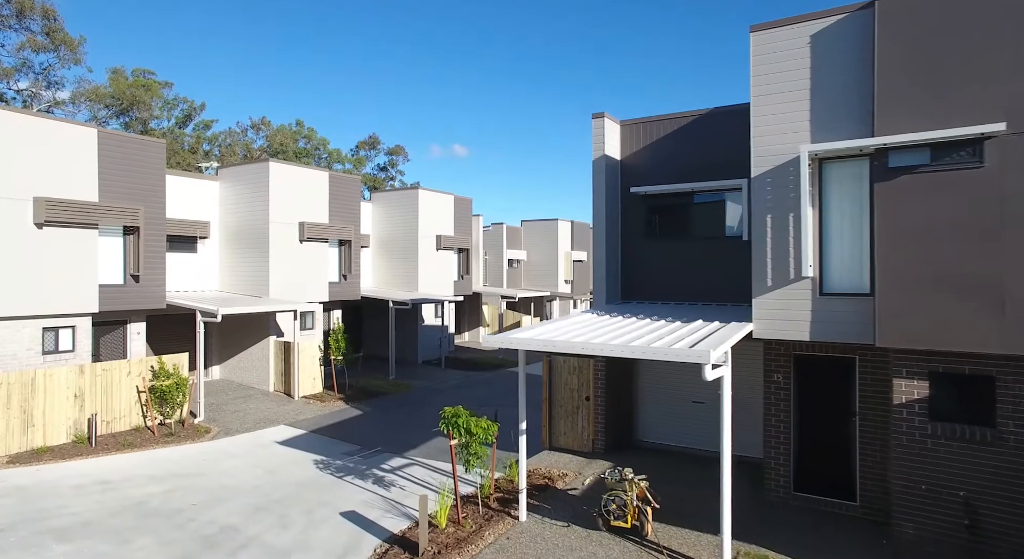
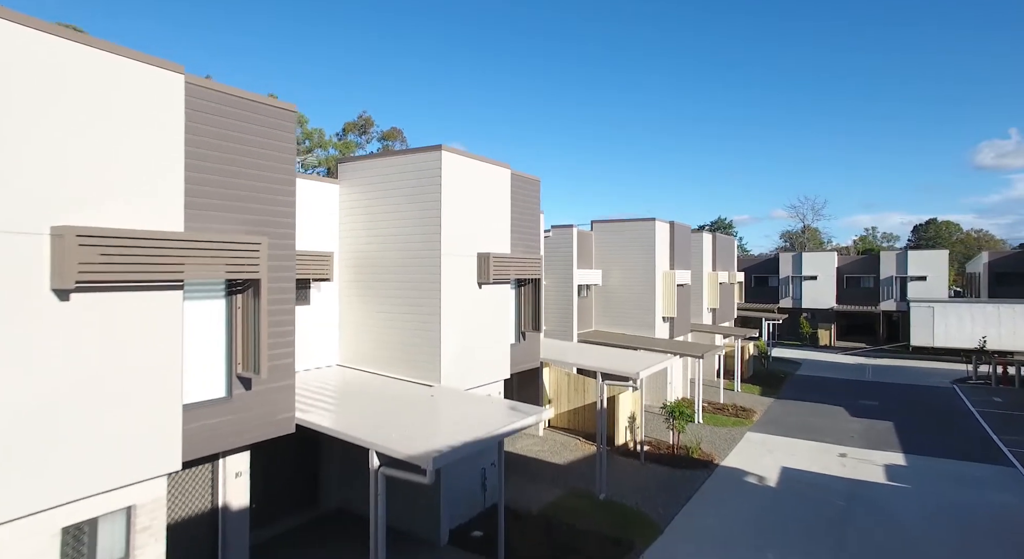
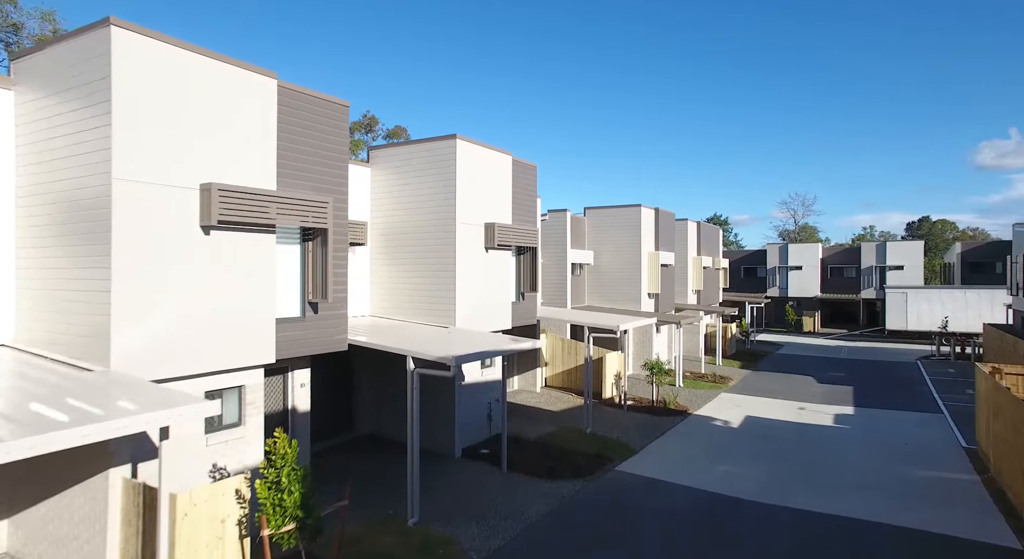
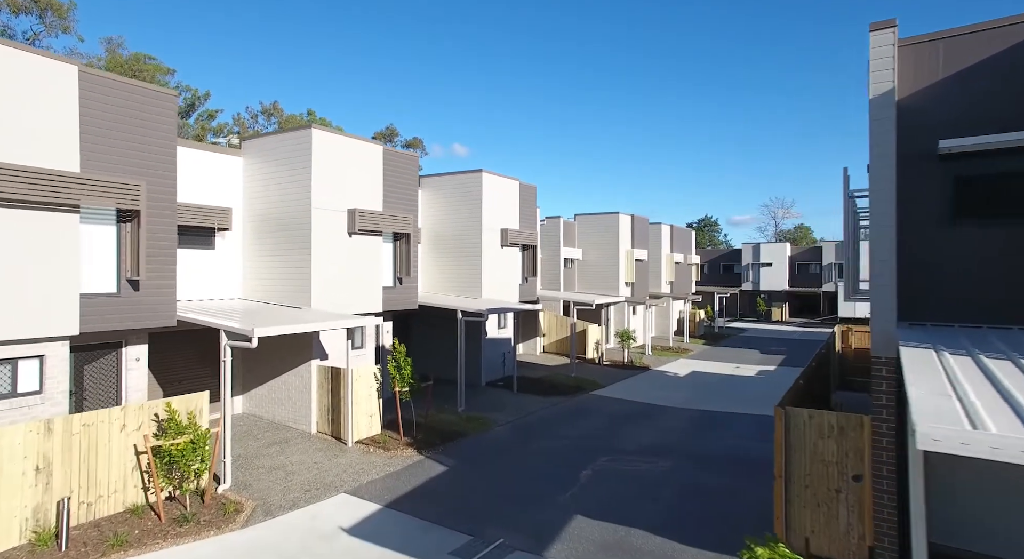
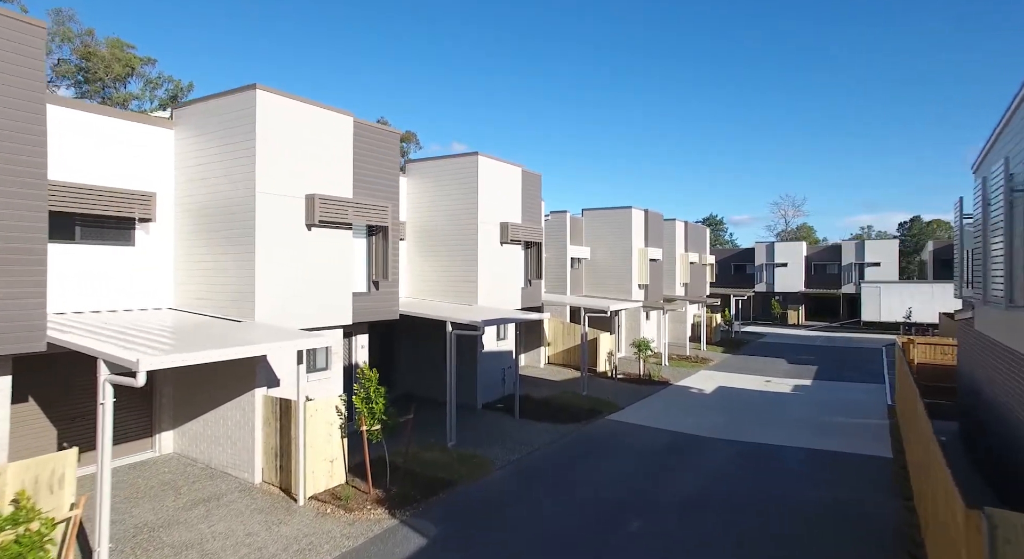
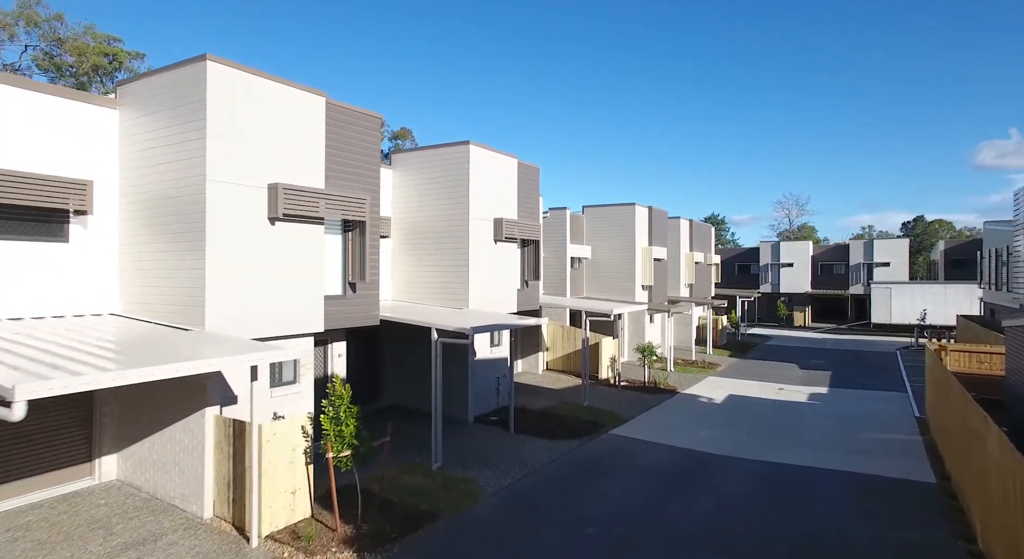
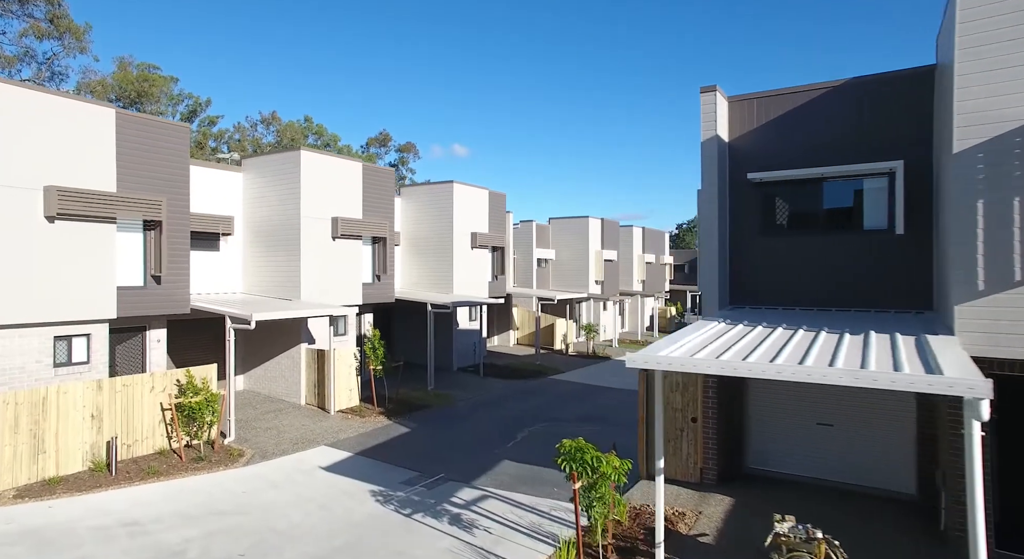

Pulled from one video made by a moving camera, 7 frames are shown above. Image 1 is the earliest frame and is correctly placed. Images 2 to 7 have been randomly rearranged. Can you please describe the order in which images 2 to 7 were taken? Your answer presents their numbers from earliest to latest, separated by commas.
7, 4, 5, 6, 3, 2
